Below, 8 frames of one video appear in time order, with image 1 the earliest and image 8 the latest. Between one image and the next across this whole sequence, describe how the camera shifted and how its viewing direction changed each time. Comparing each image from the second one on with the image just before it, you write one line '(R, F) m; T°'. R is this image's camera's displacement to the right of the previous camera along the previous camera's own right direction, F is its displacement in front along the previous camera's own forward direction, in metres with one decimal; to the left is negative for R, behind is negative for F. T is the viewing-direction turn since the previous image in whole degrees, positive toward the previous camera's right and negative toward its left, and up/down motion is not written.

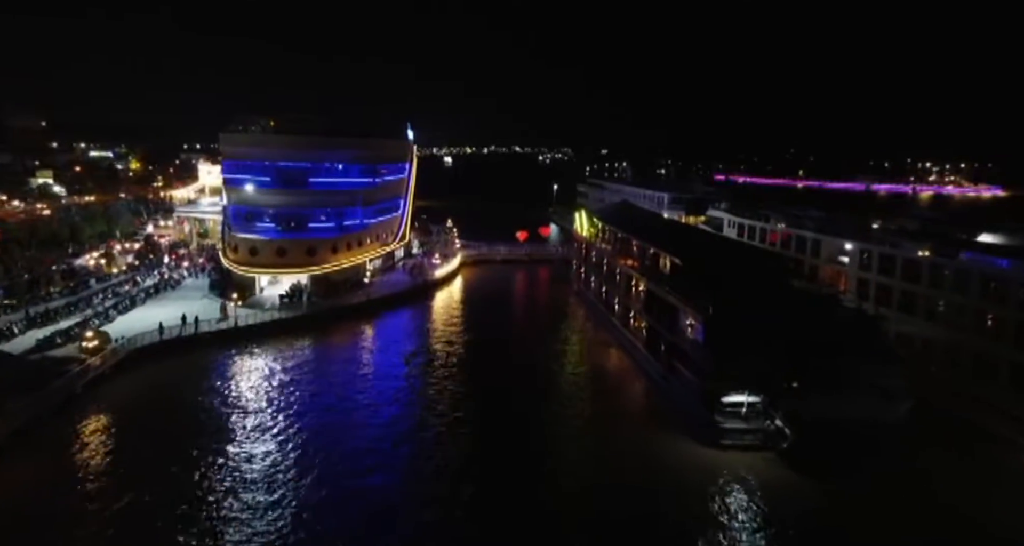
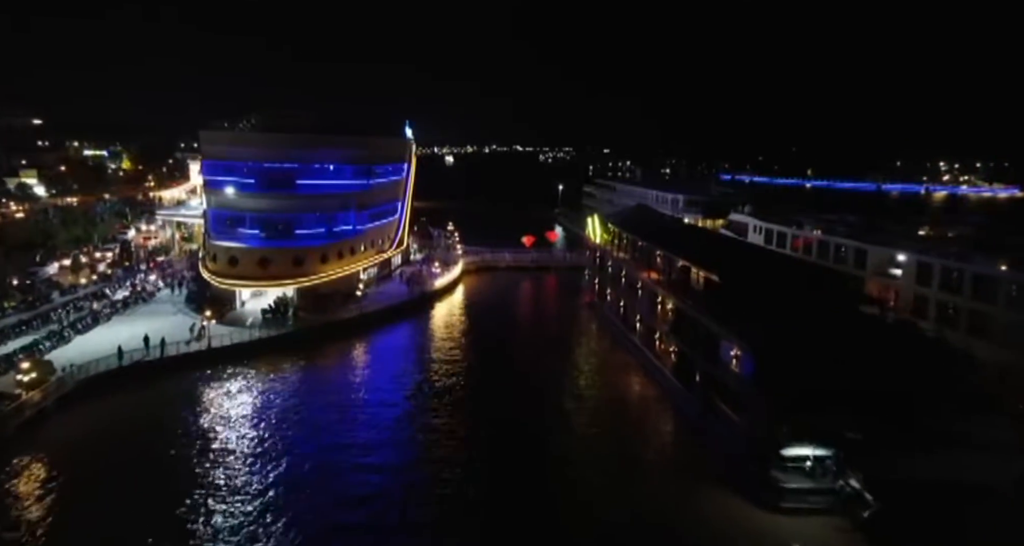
(-0.3, +2.6) m; 0°
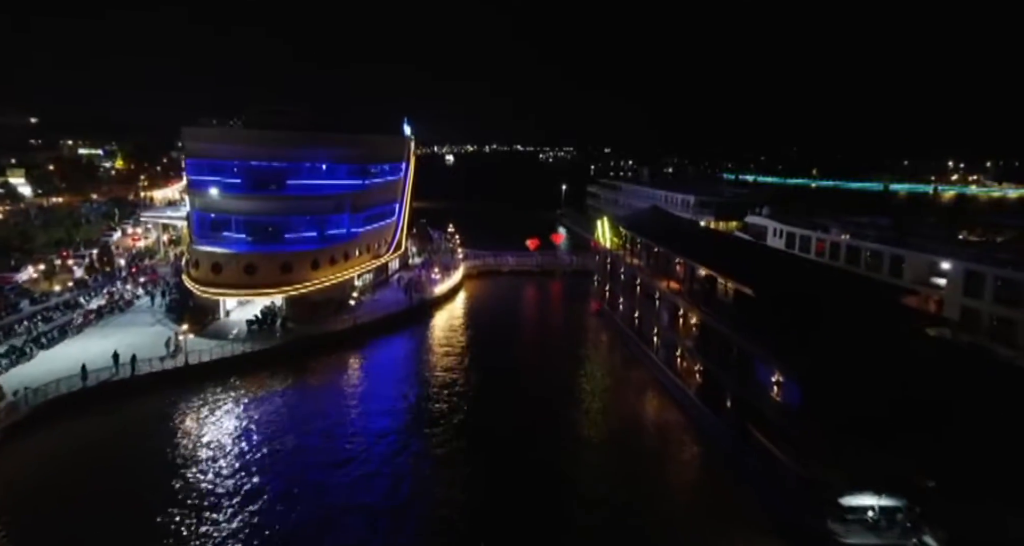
(-0.2, +1.8) m; 0°
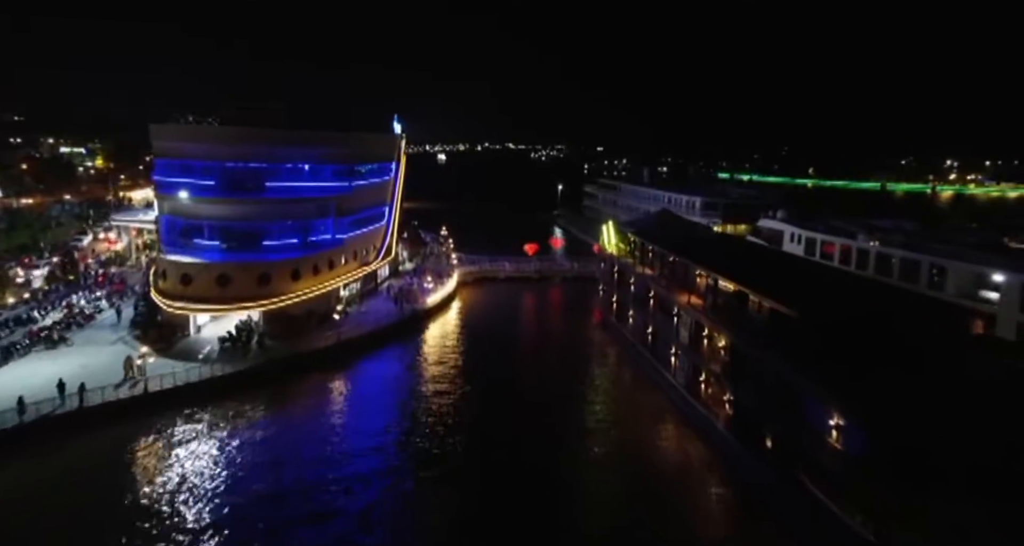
(-0.3, +2.1) m; +1°
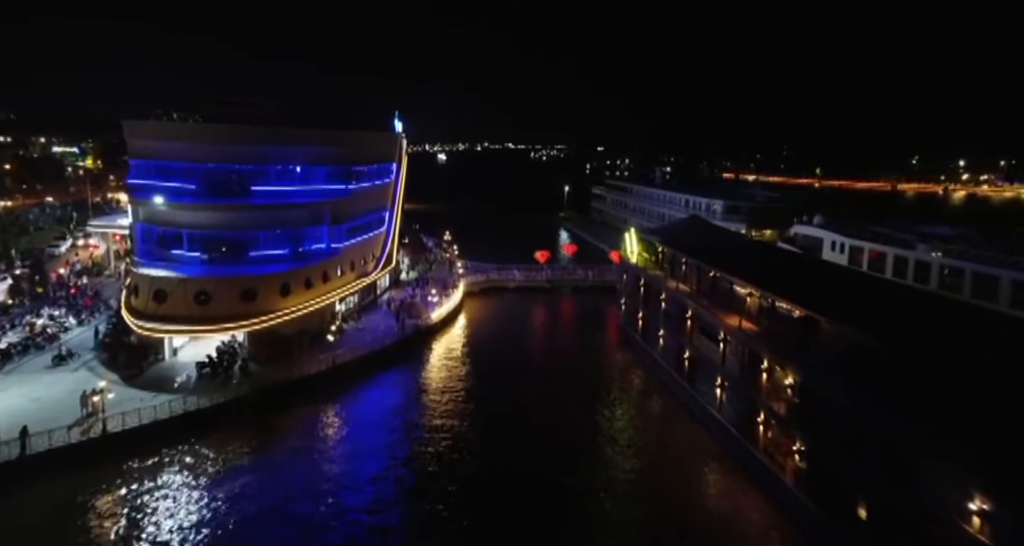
(-0.6, +2.4) m; 0°
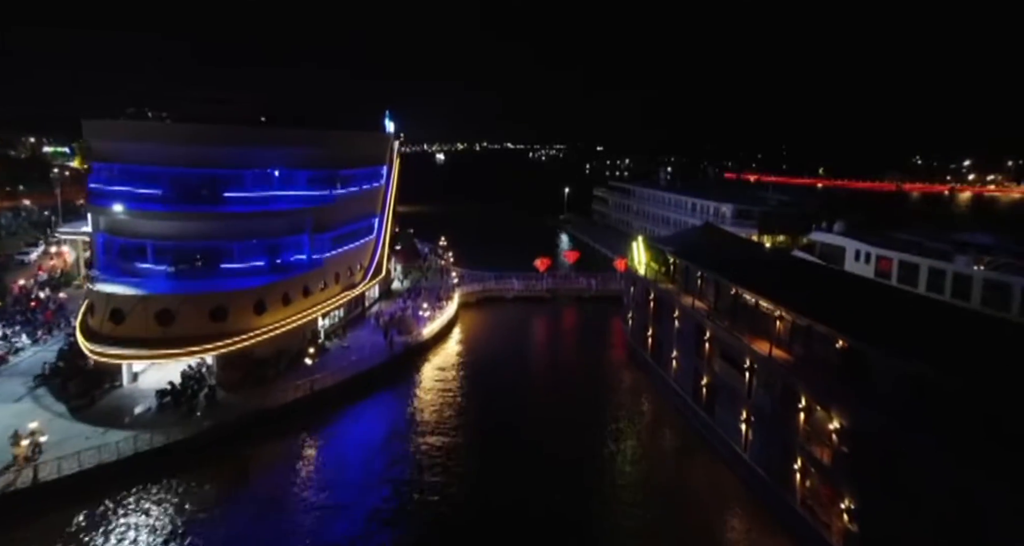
(0.0, +1.9) m; 0°
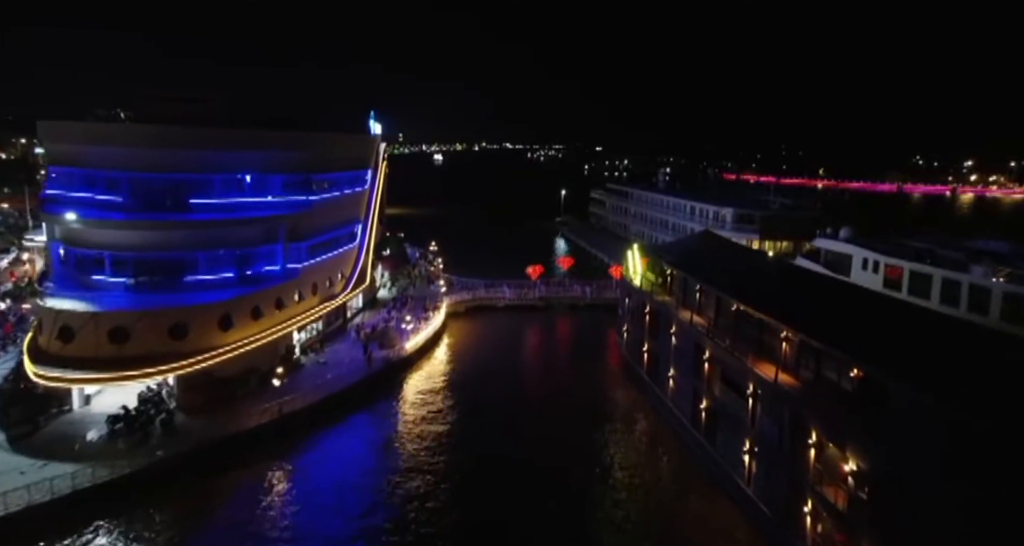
(+0.4, +1.3) m; 0°
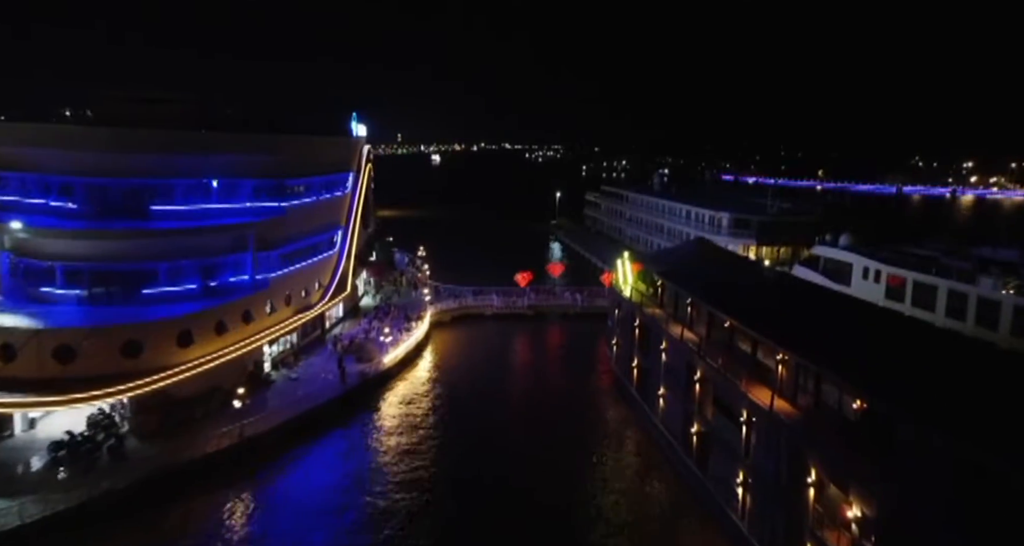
(+0.5, +1.1) m; 0°
